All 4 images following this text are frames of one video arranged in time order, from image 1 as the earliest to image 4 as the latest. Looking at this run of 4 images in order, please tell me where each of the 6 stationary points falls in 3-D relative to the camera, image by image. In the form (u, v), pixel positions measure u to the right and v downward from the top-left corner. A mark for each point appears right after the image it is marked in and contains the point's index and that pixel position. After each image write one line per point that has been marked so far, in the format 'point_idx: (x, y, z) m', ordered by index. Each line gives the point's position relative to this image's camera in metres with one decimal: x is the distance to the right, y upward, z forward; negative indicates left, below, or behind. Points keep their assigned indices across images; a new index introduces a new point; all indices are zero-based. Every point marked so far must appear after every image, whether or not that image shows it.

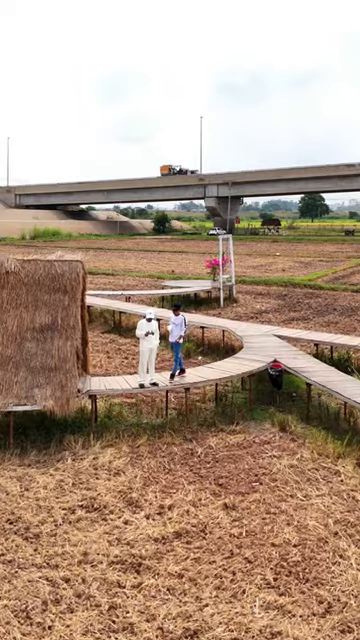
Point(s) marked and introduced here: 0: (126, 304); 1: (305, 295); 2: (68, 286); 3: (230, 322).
0: (-1.2, +0.4, +13.8) m
1: (+3.9, +0.8, +19.7) m
2: (-1.3, +0.4, +7.3) m
3: (+1.0, -0.1, +12.1) m
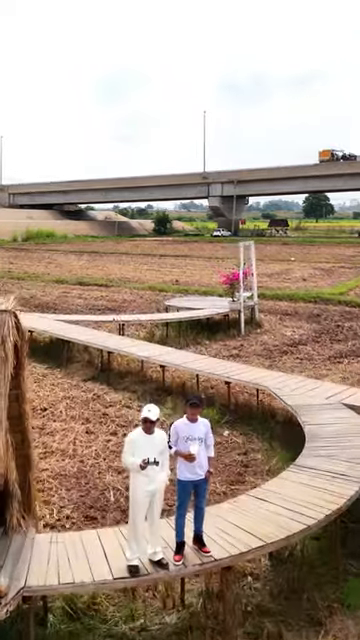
0: (-1.0, -0.3, +9.9) m
1: (+4.1, +0.1, +15.9) m
2: (-1.1, -0.3, +3.5) m
3: (+1.2, -0.7, +8.3) m
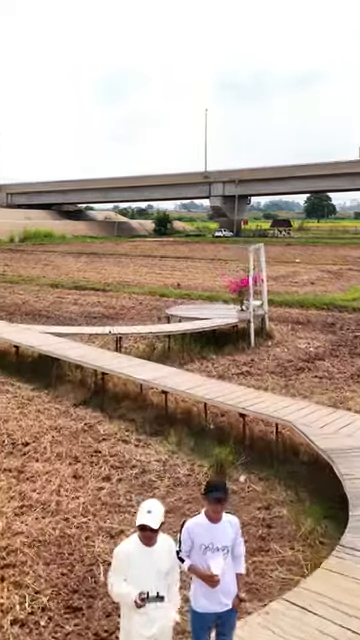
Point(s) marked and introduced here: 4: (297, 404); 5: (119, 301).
0: (-0.9, -0.5, +8.7) m
1: (+4.2, -0.1, +14.6) m
2: (-1.0, -0.5, +2.2) m
3: (+1.2, -0.9, +7.1) m
4: (+1.3, -0.9, +7.0) m
5: (-1.8, +0.6, +18.1) m
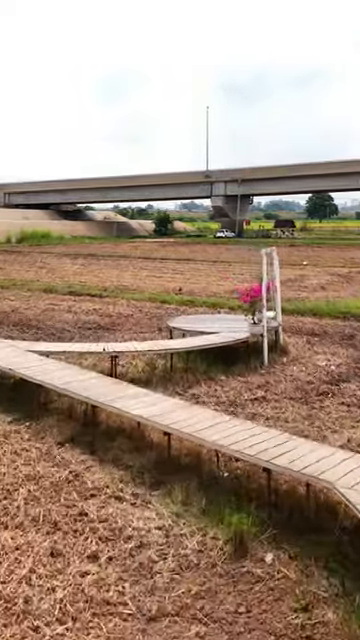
0: (-0.9, -0.8, +7.3) m
1: (+4.3, -0.3, +13.2) m
2: (-1.0, -0.7, +0.8) m
3: (+1.3, -1.2, +5.6) m
4: (+1.4, -1.2, +5.6) m
5: (-1.7, +0.3, +16.7) m
